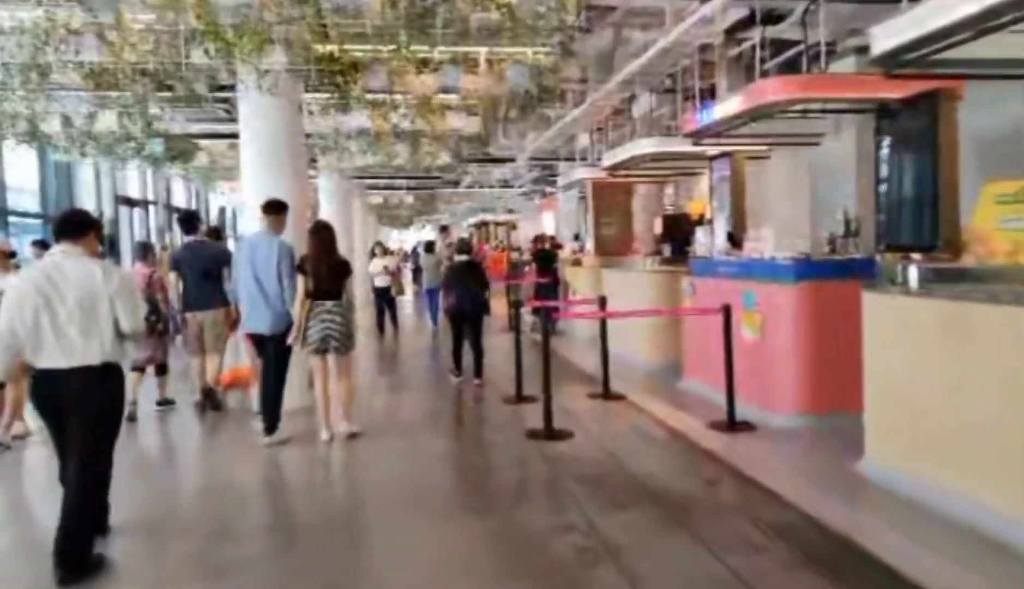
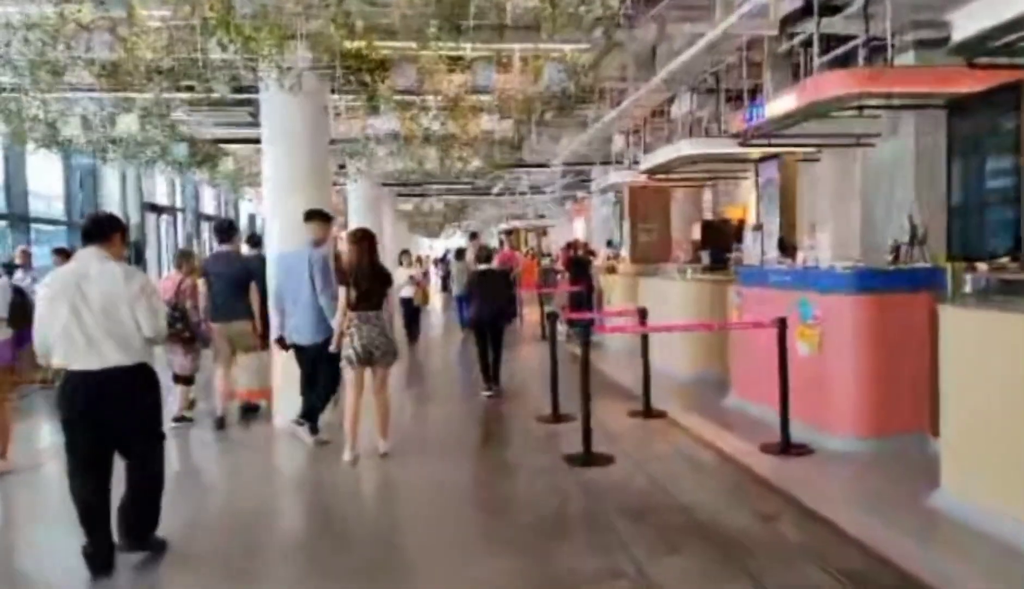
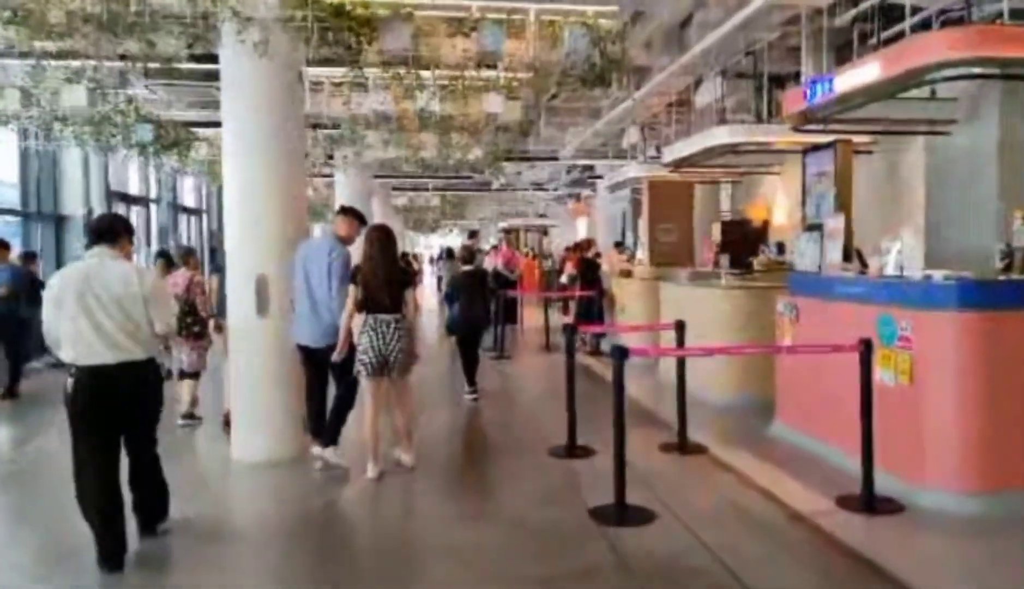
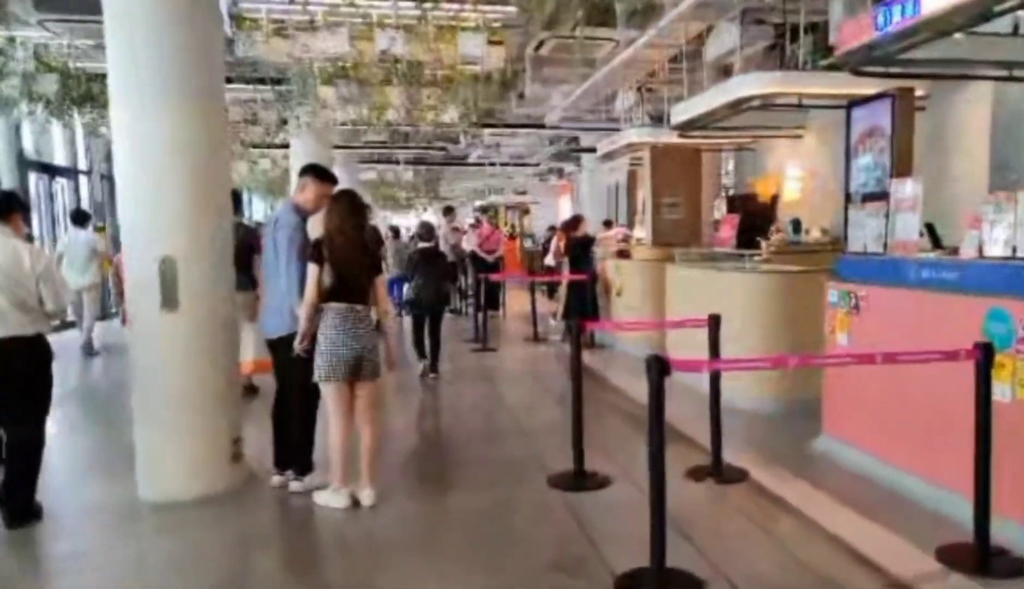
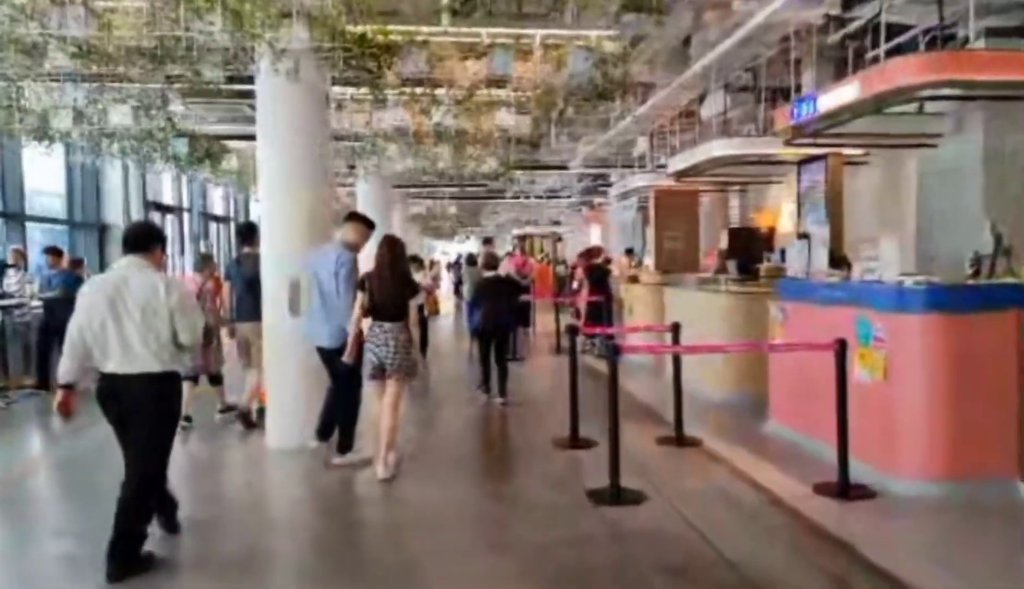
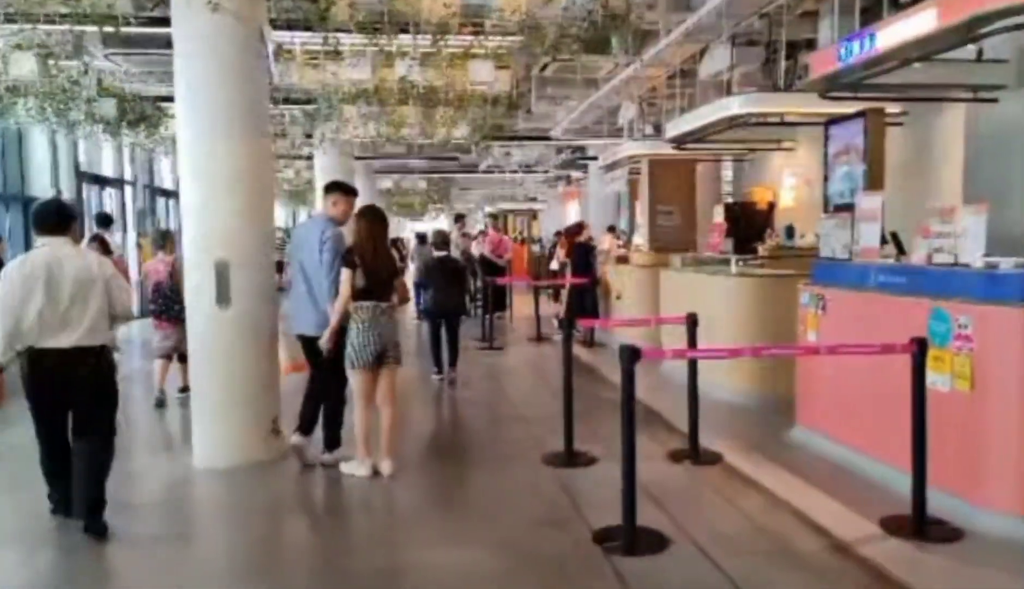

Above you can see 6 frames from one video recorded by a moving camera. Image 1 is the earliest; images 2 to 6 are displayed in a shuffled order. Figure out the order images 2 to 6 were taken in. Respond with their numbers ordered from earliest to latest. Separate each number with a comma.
2, 5, 3, 6, 4
